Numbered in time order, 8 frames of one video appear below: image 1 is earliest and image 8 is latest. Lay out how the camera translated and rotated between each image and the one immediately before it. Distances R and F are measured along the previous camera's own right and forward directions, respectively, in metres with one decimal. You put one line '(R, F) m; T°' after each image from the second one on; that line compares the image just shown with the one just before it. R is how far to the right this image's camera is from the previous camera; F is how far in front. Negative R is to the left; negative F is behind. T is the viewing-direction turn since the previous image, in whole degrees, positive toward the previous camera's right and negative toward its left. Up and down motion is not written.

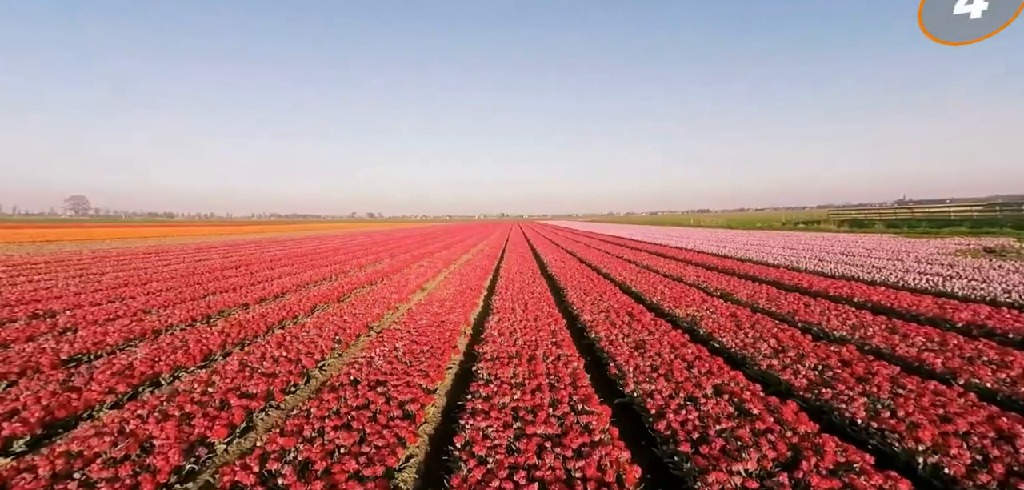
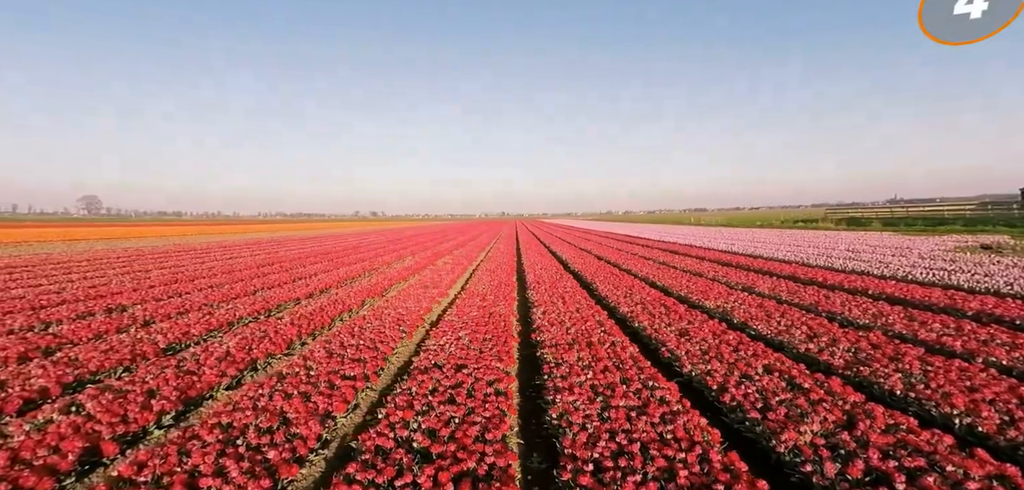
(-1.0, -0.7) m; +1°
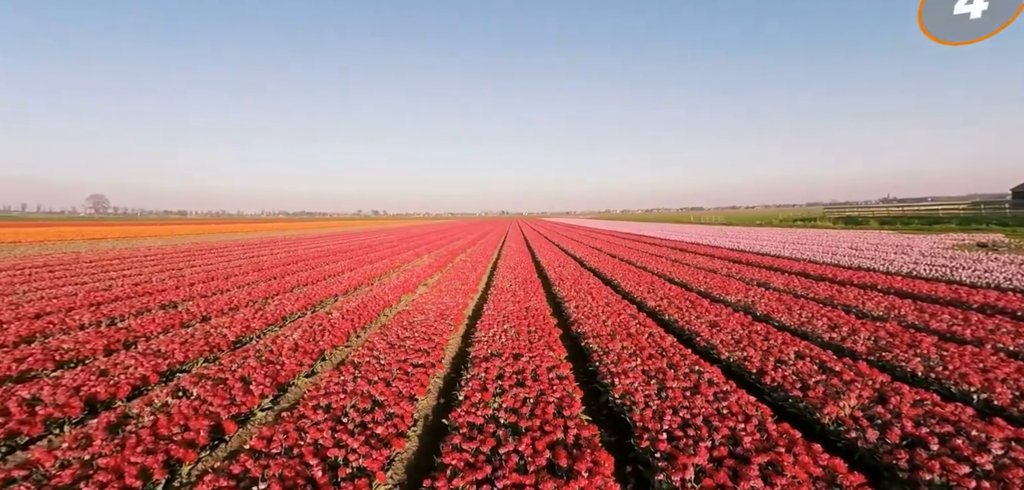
(-0.9, -0.6) m; +1°
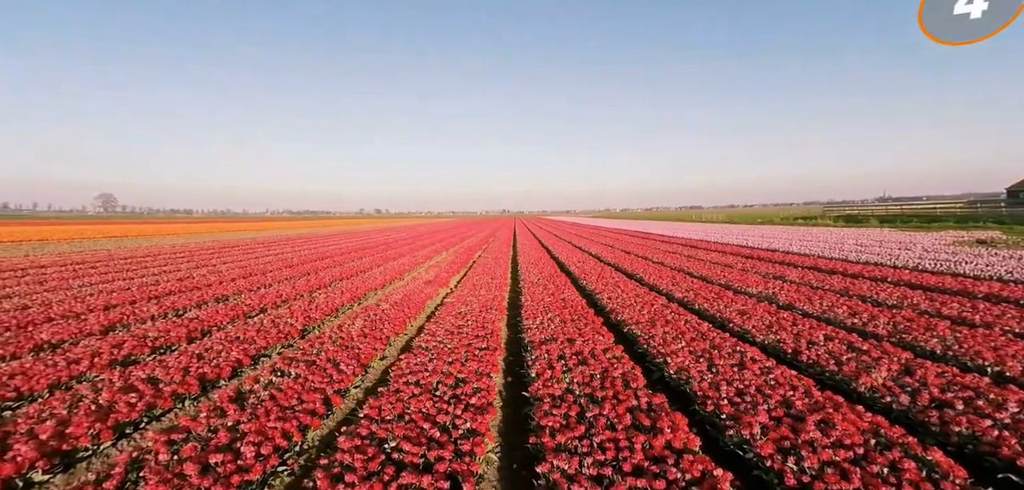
(-1.0, -0.7) m; +1°
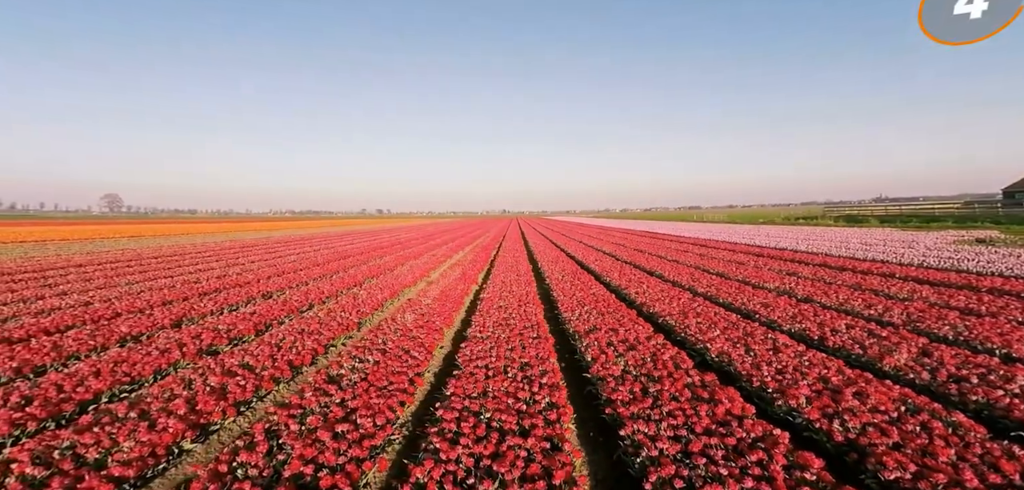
(-0.9, -0.7) m; 0°
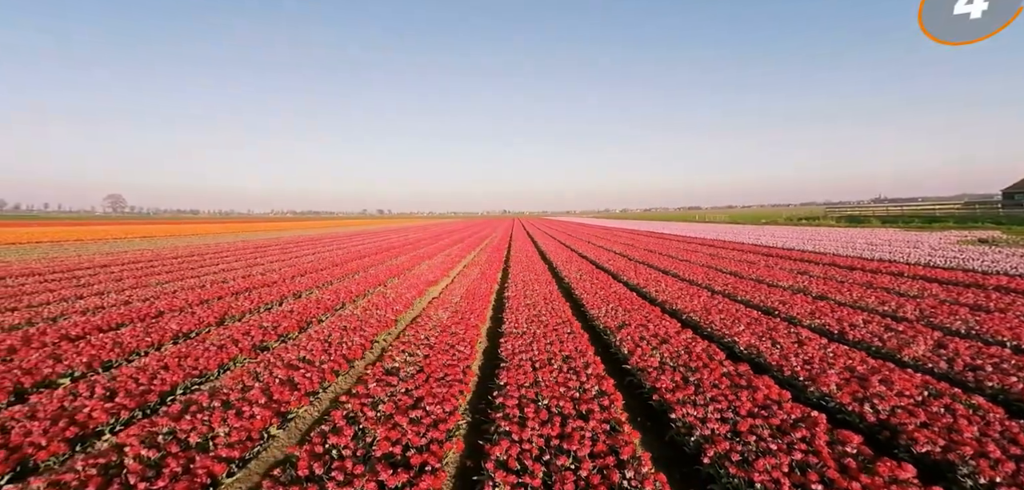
(-0.7, -0.5) m; 0°
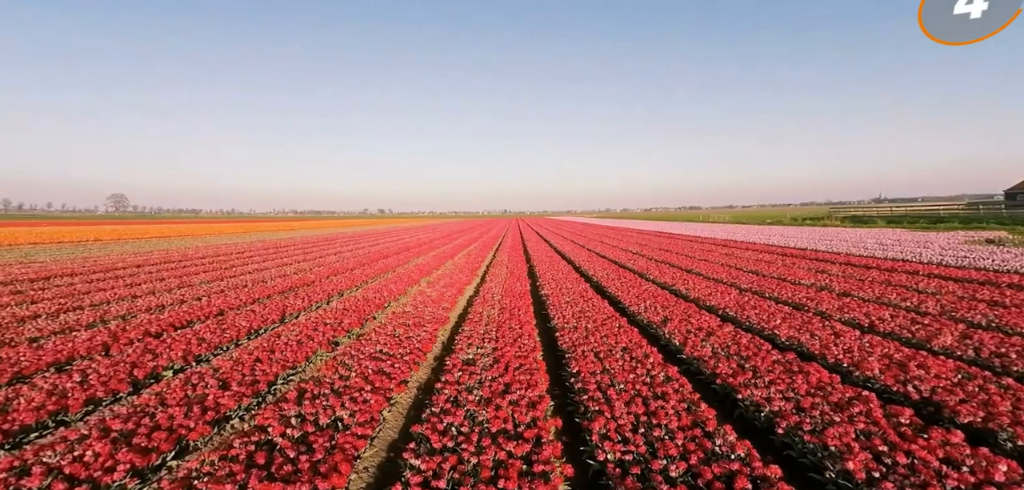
(-1.1, -0.7) m; 0°
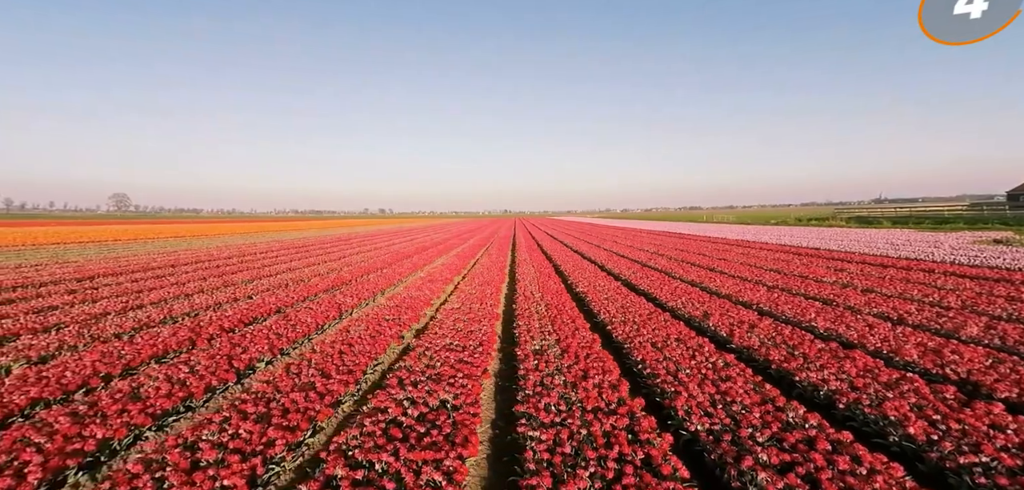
(-1.2, -0.8) m; 0°
